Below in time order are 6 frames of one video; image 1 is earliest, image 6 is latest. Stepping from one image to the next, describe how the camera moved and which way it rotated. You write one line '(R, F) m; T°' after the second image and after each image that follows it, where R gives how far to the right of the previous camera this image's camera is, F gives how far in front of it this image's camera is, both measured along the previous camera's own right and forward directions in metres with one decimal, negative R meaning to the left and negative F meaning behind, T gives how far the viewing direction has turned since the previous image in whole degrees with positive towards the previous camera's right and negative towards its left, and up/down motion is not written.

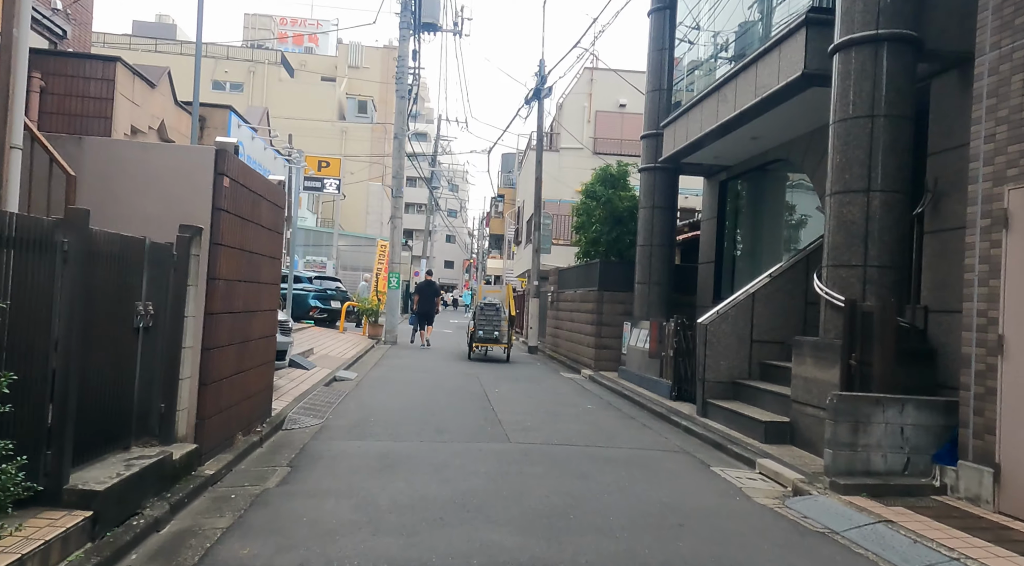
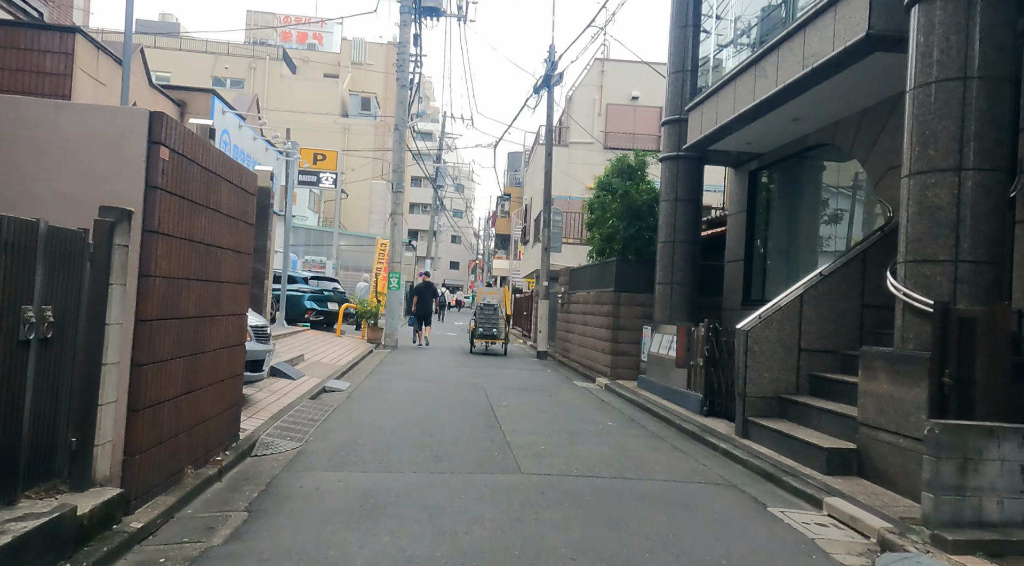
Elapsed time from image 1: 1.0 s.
(-0.1, +1.2) m; 0°
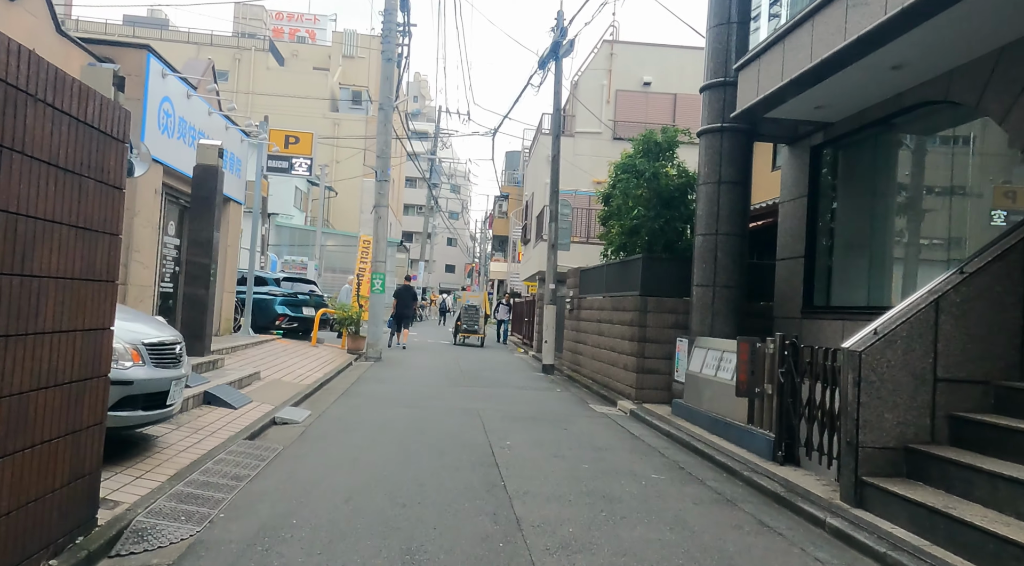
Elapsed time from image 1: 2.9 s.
(-0.1, +2.3) m; 0°
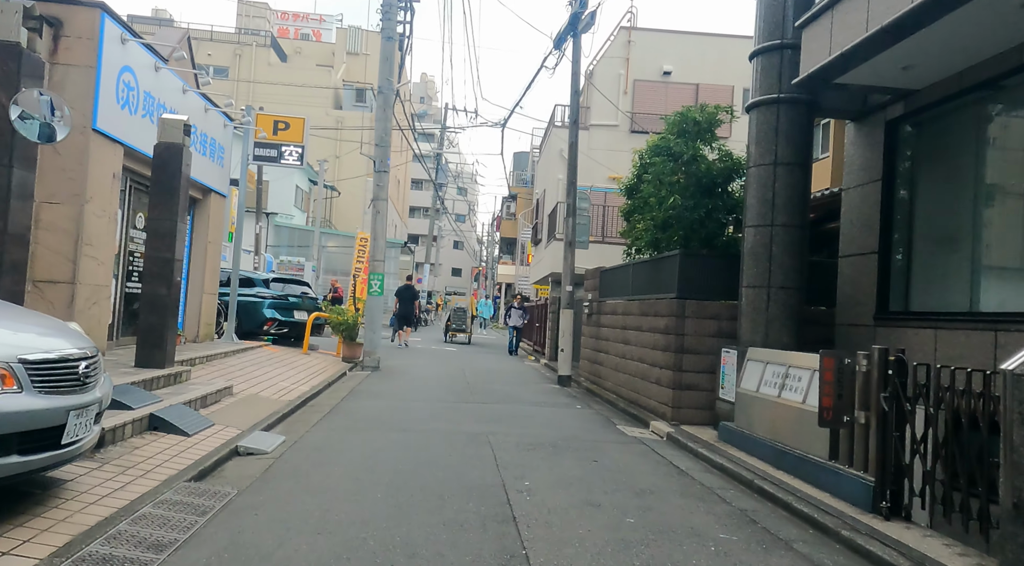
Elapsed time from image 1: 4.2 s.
(-0.1, +1.5) m; -1°
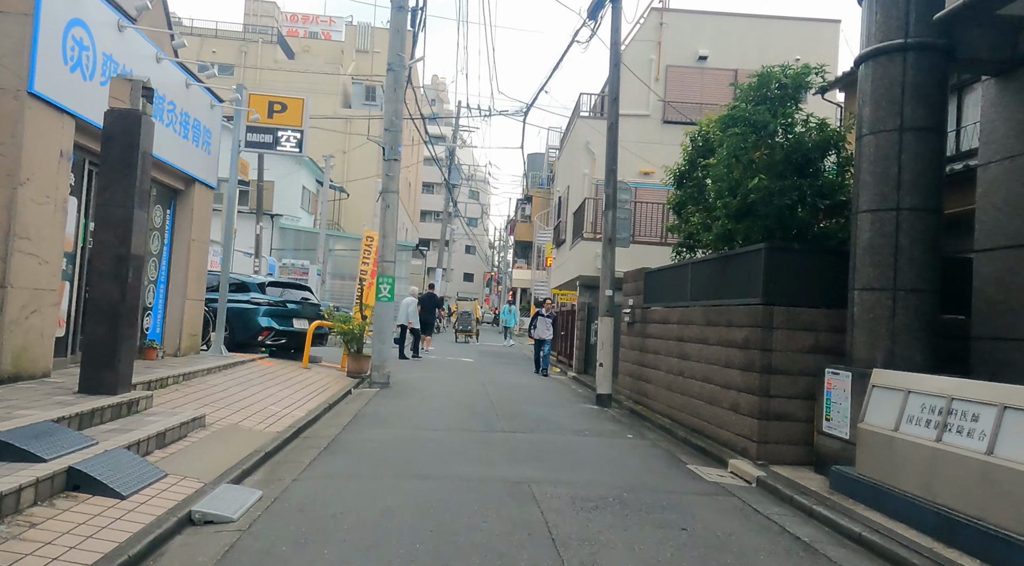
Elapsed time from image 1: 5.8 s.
(-0.3, +1.8) m; -1°
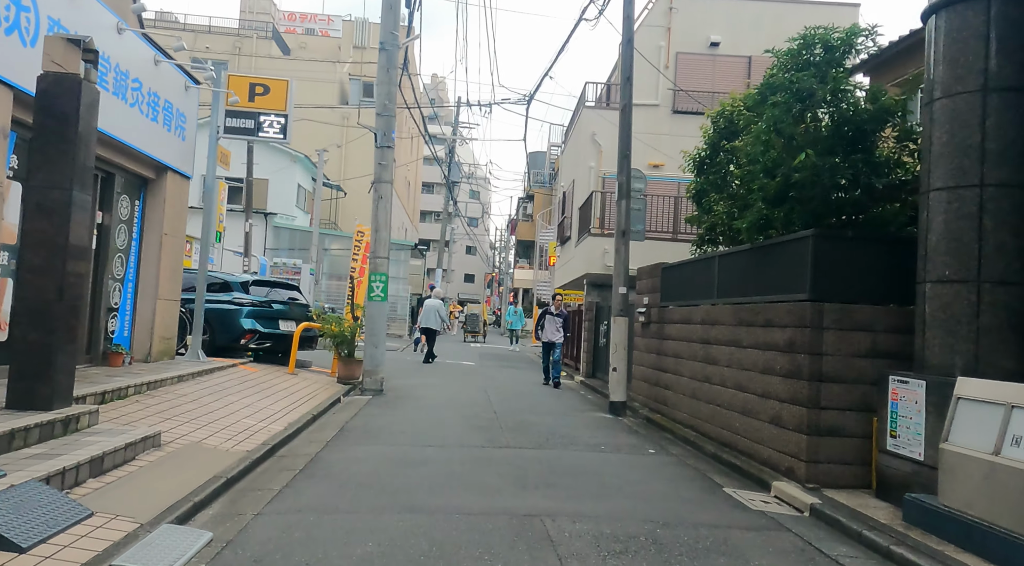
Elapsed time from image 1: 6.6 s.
(-0.1, +1.0) m; 0°
